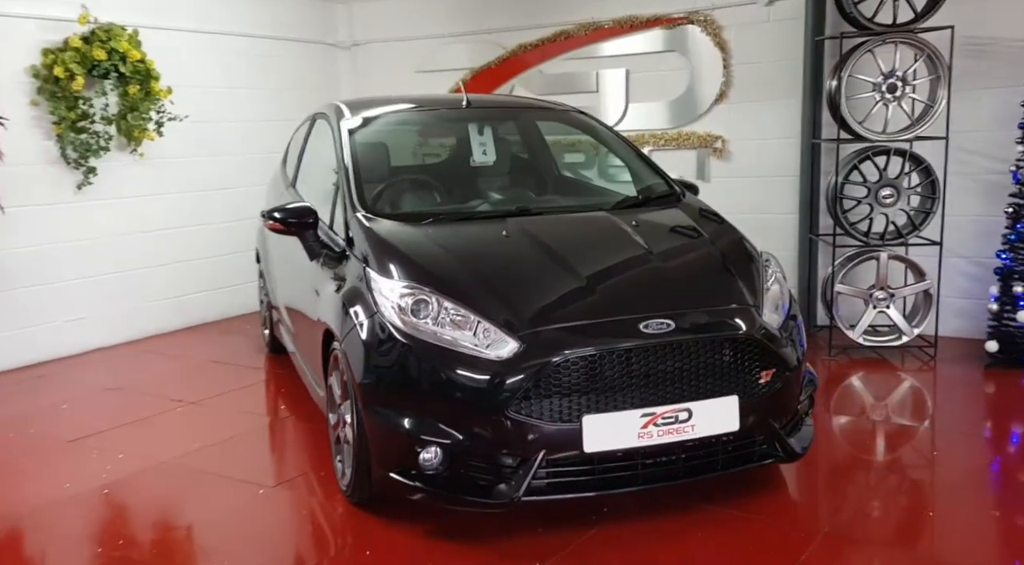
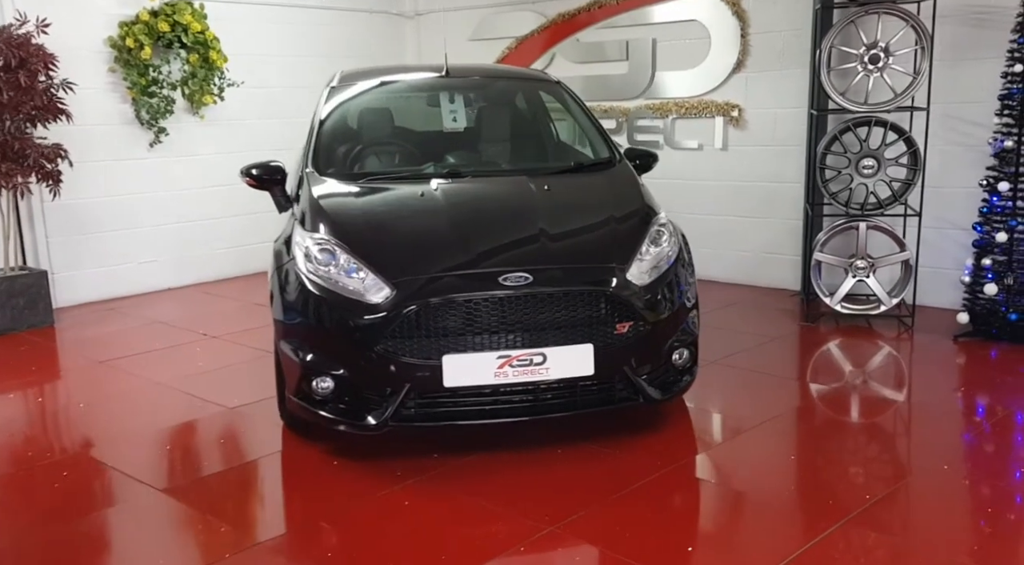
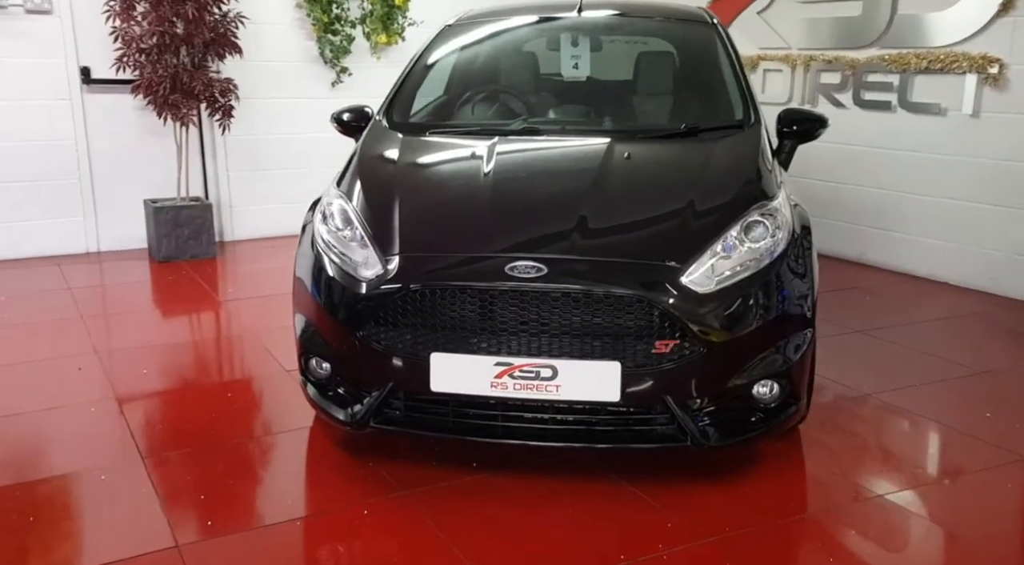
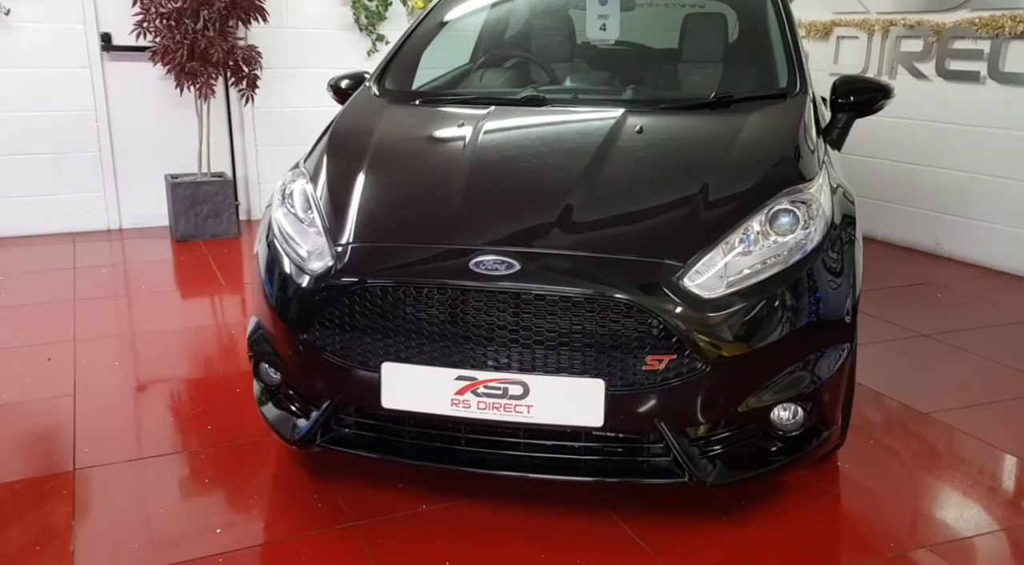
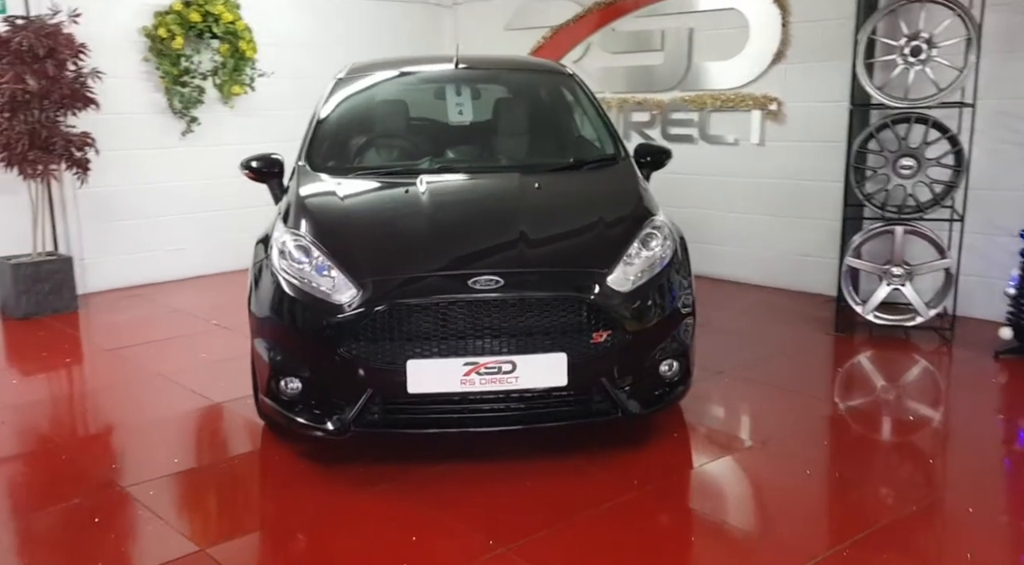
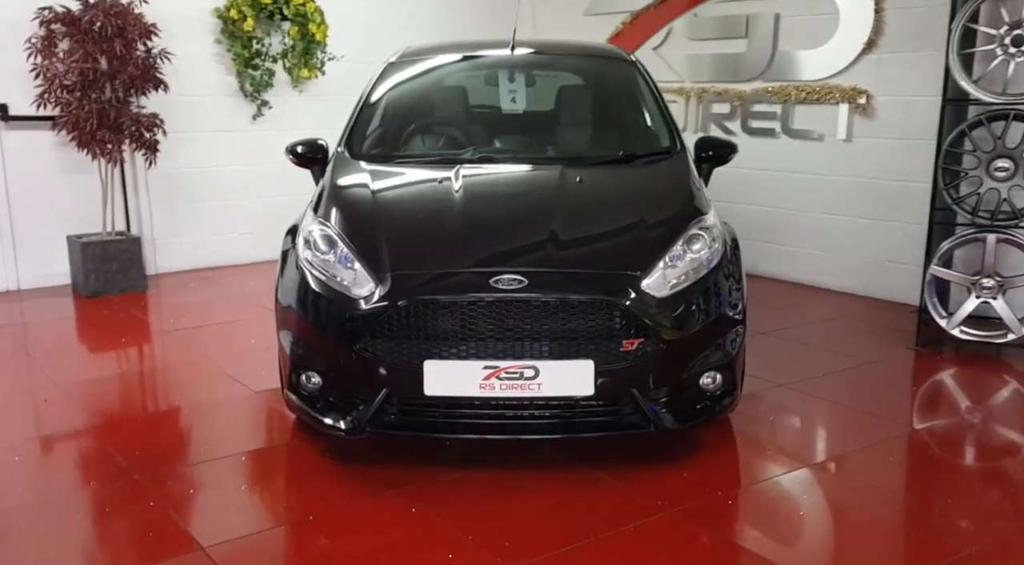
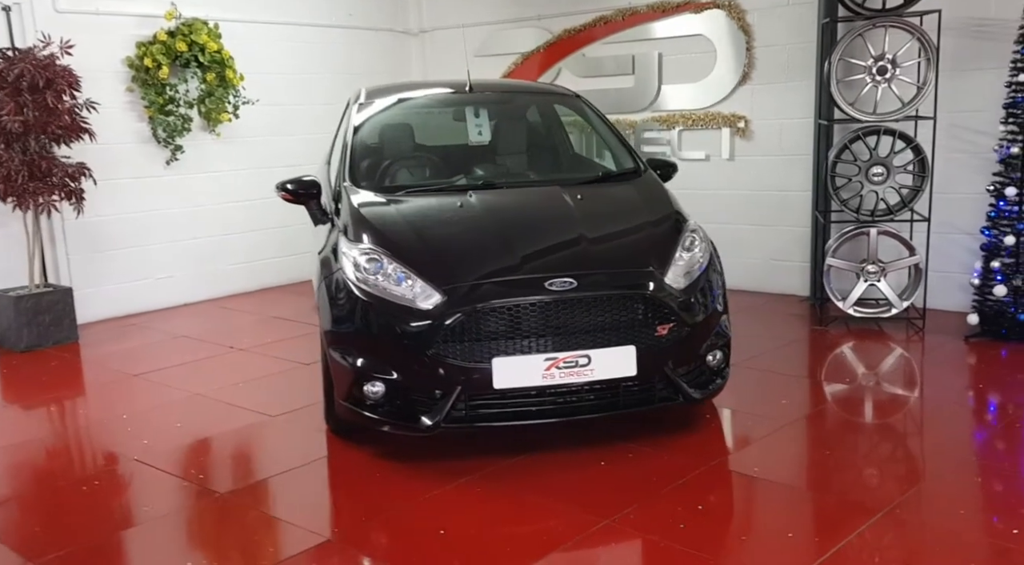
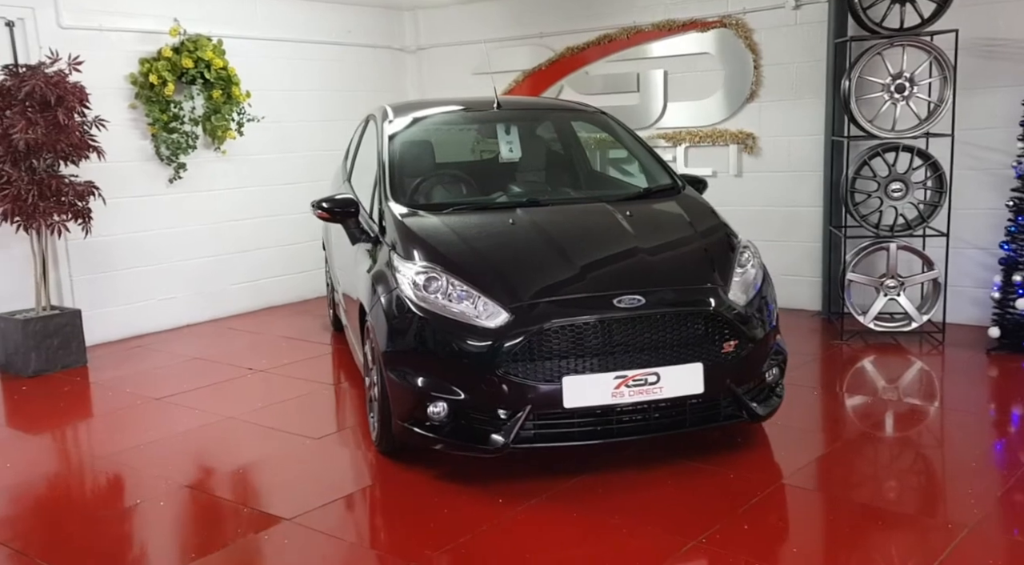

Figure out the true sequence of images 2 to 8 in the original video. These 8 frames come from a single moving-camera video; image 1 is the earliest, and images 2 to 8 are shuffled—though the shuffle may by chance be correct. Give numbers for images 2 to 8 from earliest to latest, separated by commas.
8, 7, 2, 5, 6, 3, 4
